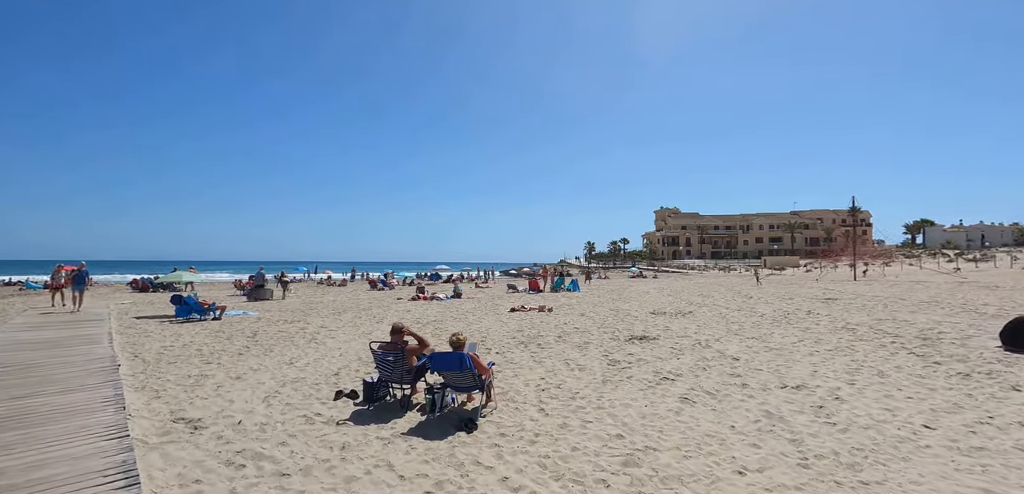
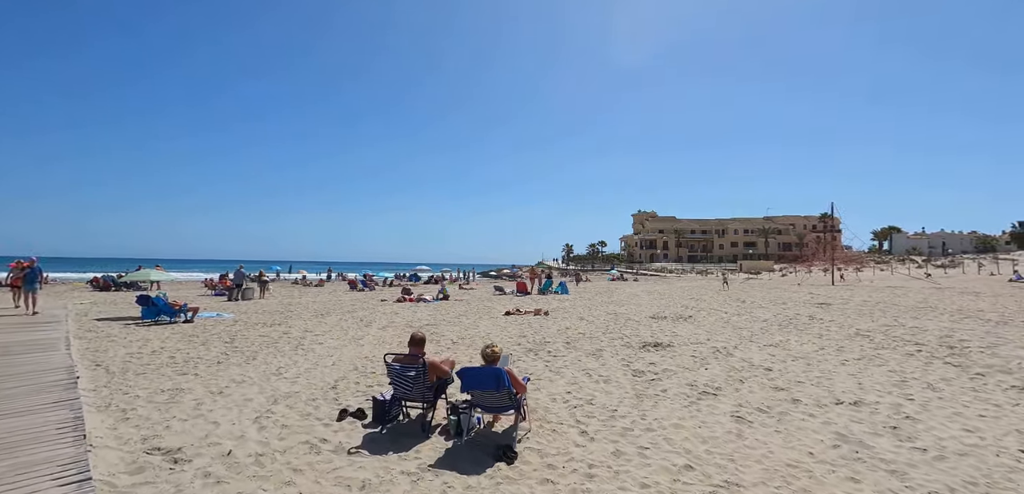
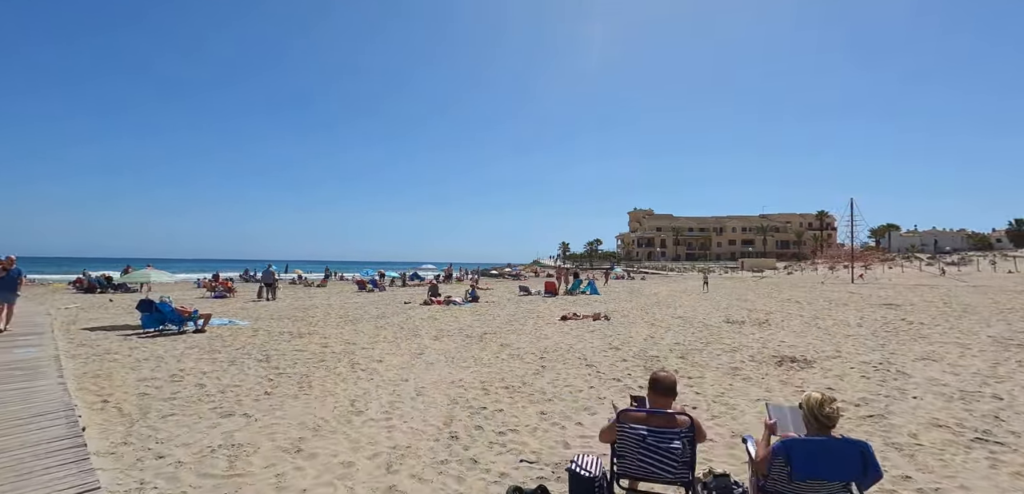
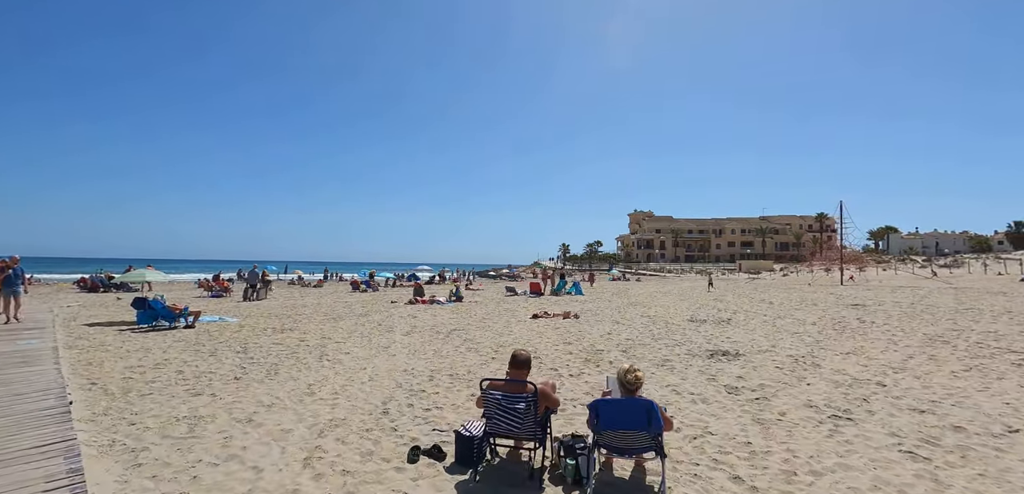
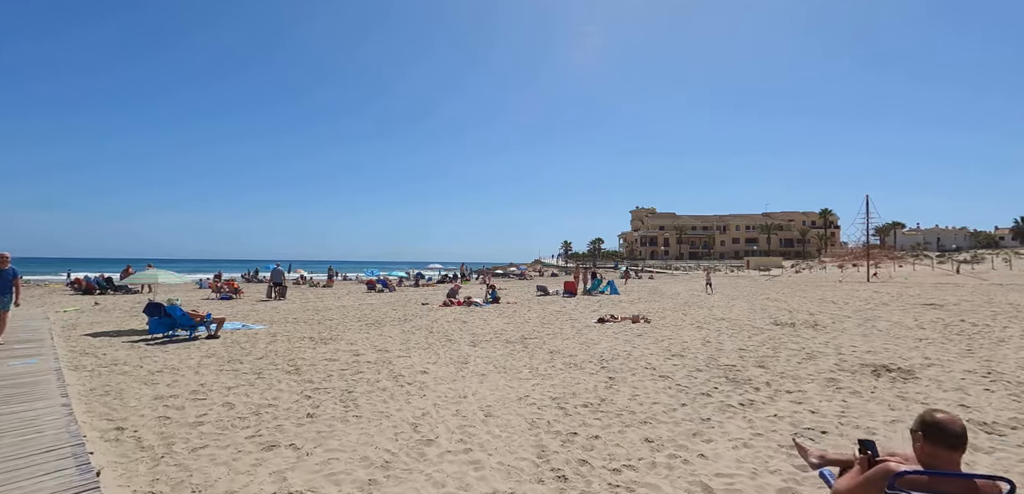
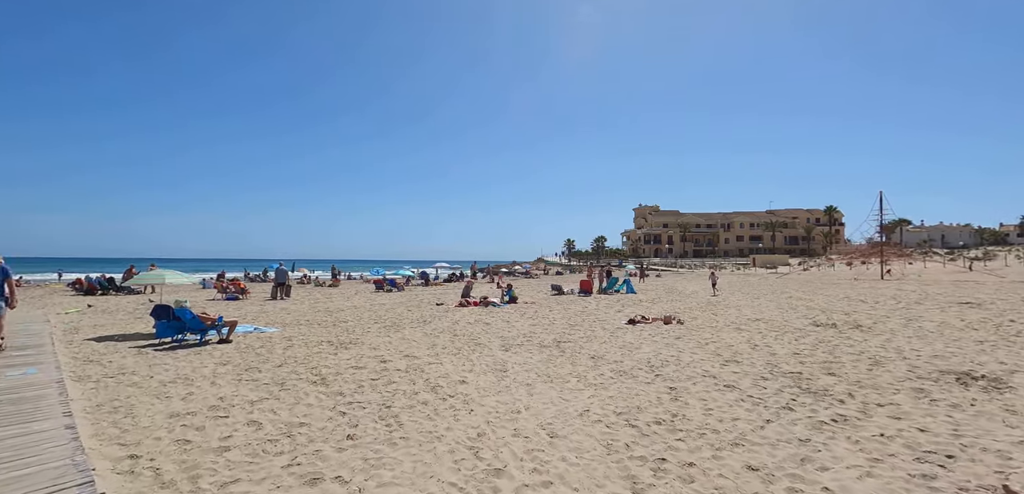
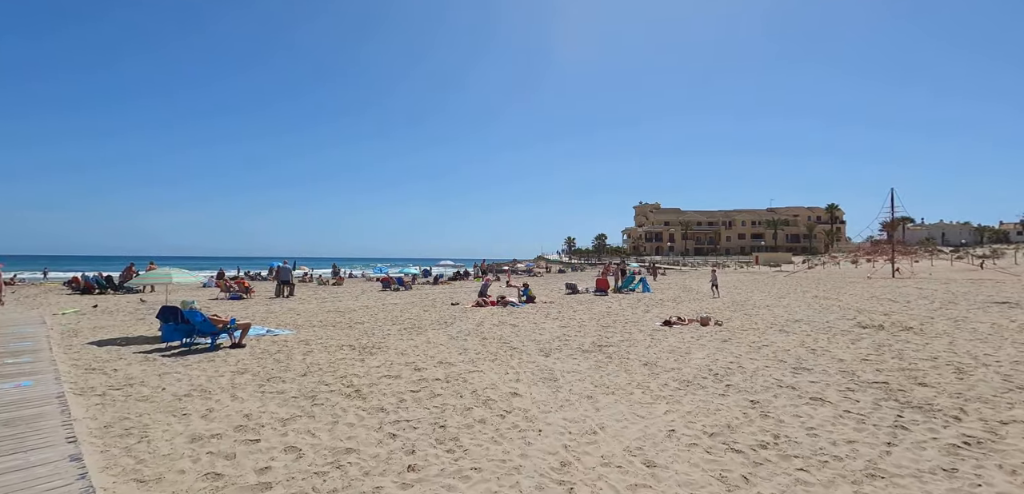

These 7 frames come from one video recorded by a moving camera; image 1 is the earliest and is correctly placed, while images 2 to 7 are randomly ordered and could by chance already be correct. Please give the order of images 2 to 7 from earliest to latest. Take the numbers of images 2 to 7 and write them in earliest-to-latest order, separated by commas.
2, 4, 3, 5, 6, 7
